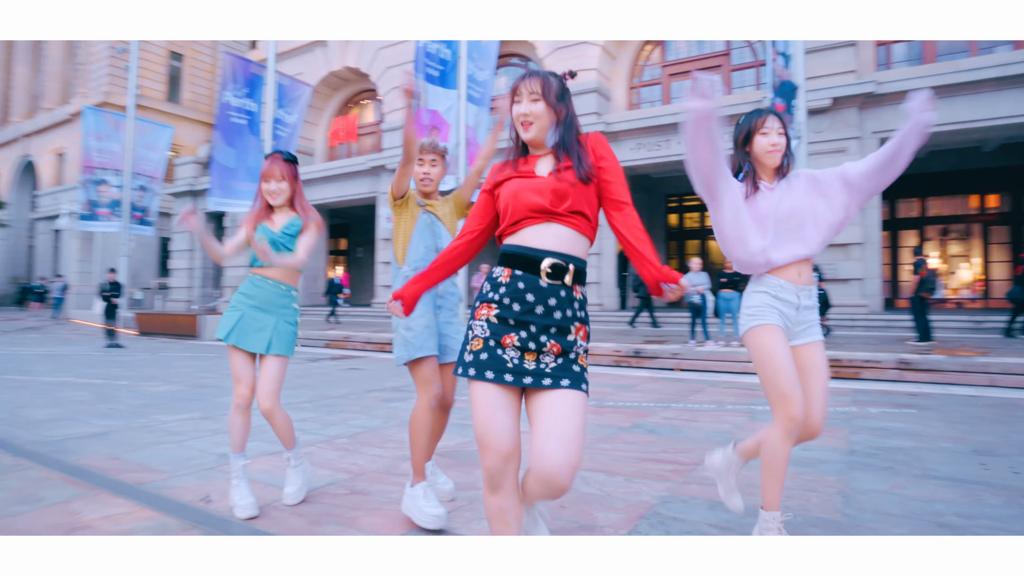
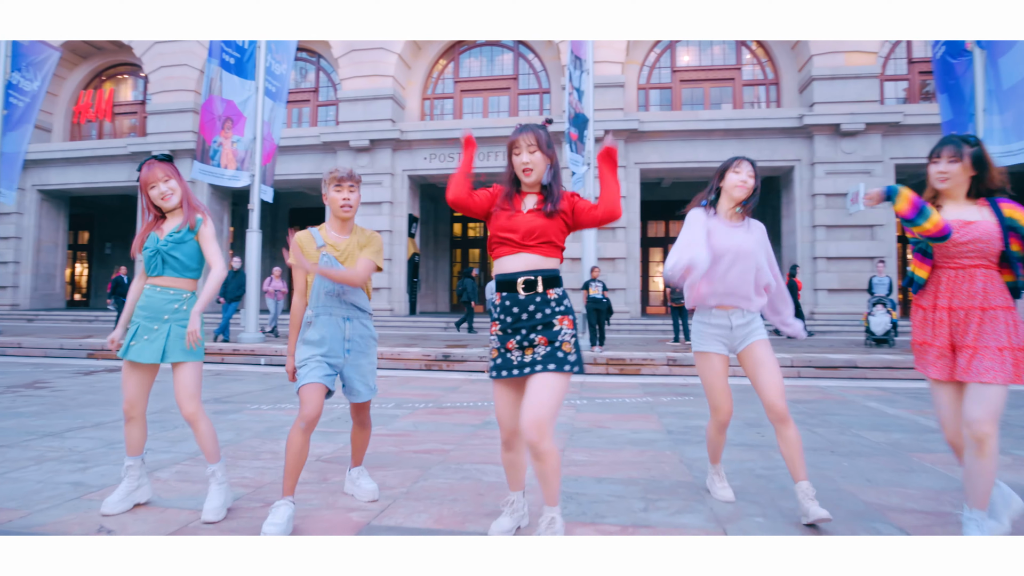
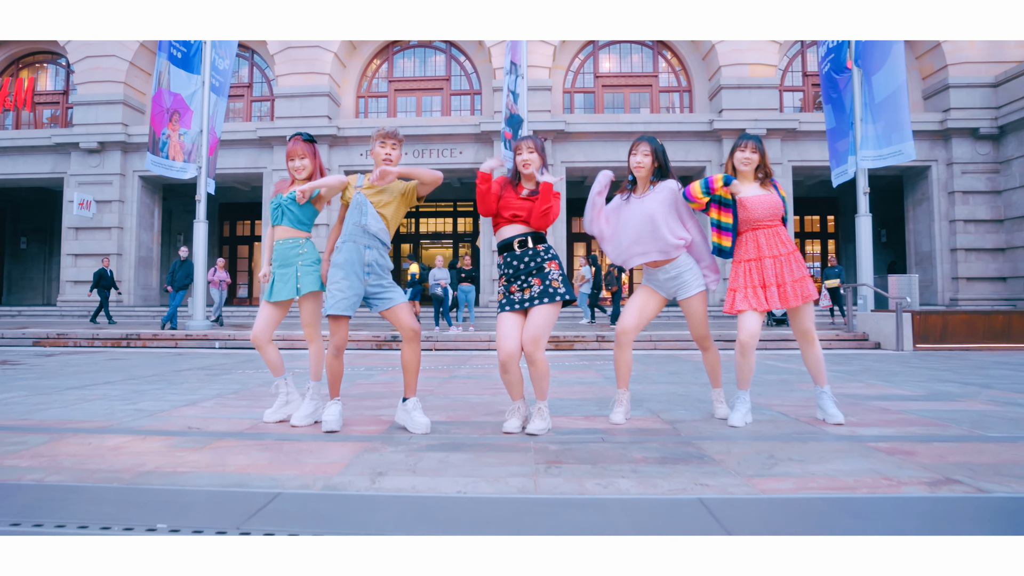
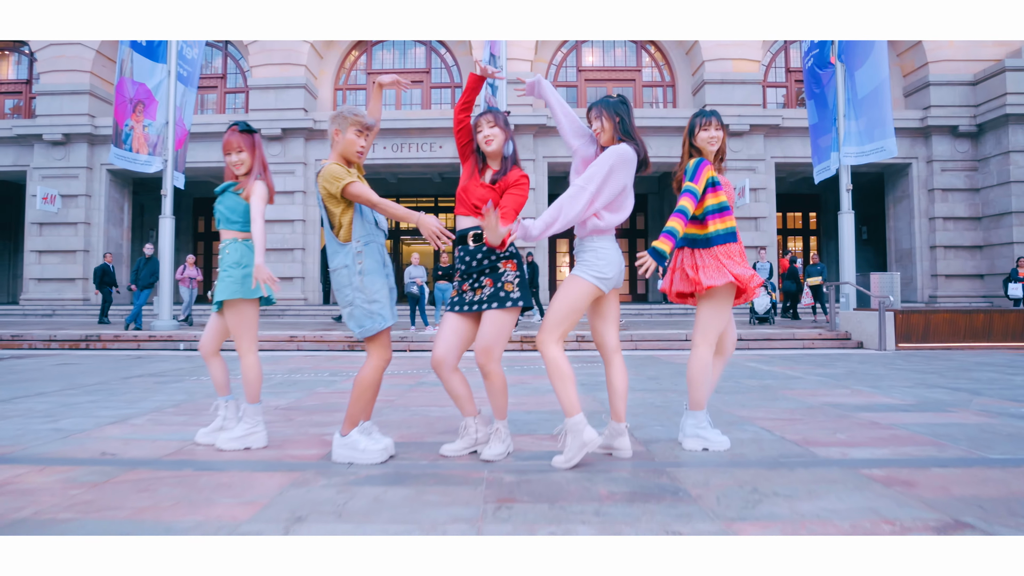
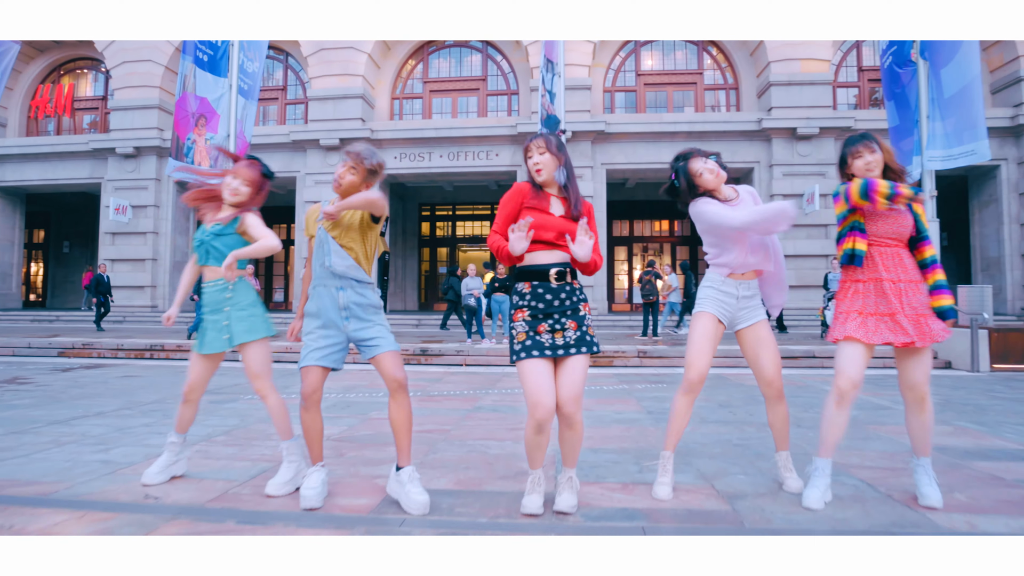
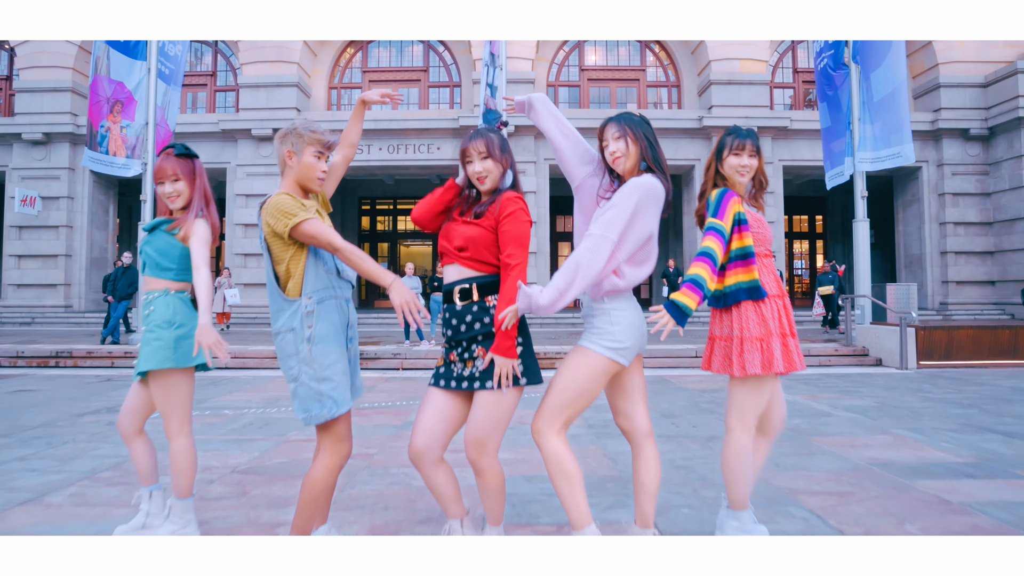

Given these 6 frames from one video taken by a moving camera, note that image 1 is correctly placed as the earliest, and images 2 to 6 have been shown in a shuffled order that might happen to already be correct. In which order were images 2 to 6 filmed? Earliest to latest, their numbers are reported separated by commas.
2, 5, 3, 4, 6
